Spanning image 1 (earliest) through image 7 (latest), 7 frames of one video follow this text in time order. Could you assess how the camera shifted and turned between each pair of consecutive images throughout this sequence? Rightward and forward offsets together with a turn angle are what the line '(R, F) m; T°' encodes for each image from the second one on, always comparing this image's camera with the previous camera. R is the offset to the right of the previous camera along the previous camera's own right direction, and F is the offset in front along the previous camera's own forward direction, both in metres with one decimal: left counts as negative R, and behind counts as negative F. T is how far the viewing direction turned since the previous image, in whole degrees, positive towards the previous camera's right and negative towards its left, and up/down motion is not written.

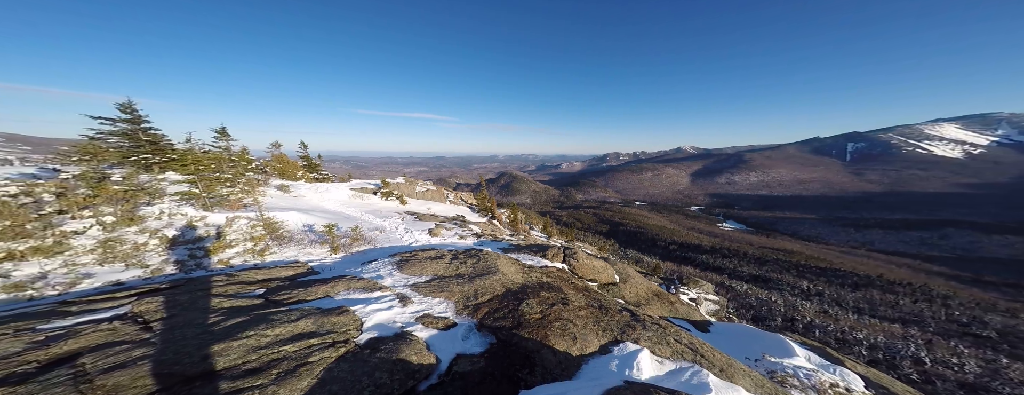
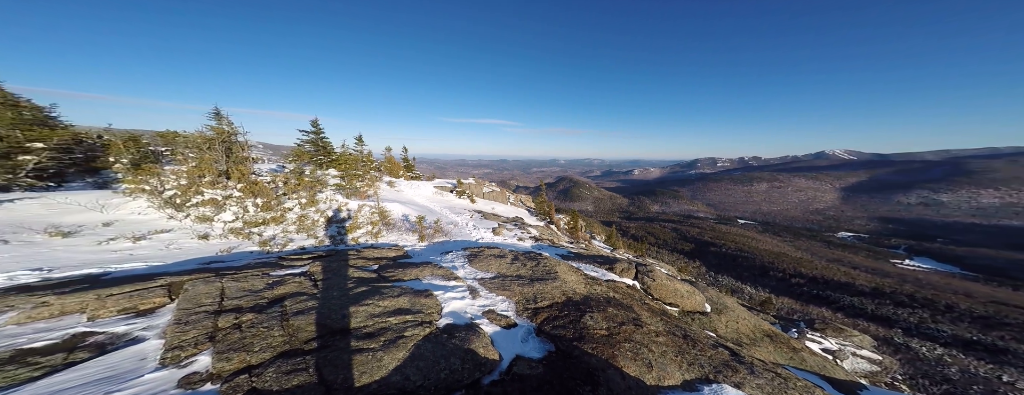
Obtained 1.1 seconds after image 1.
(+1.2, +0.1) m; -21°
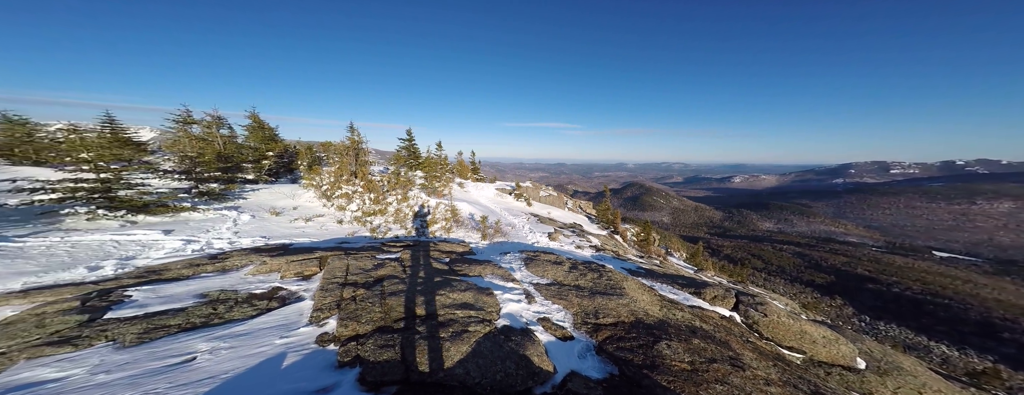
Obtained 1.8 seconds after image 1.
(+0.9, +0.4) m; -18°
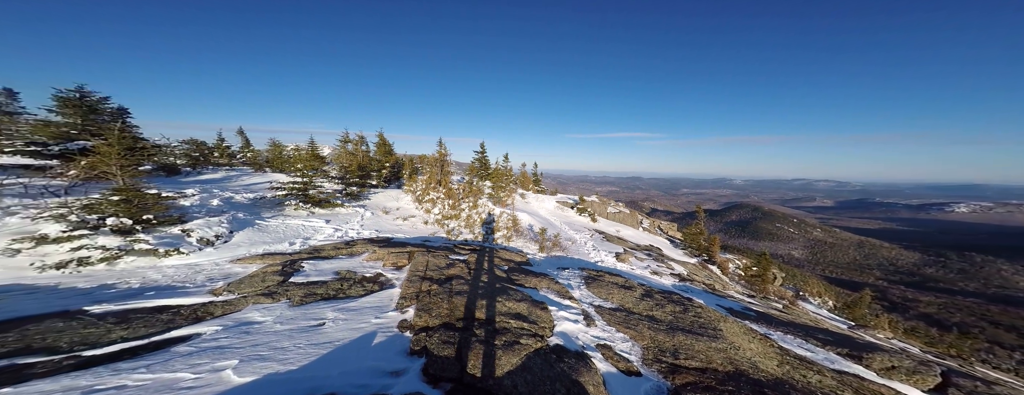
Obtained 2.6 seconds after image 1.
(+0.4, +0.6) m; -15°
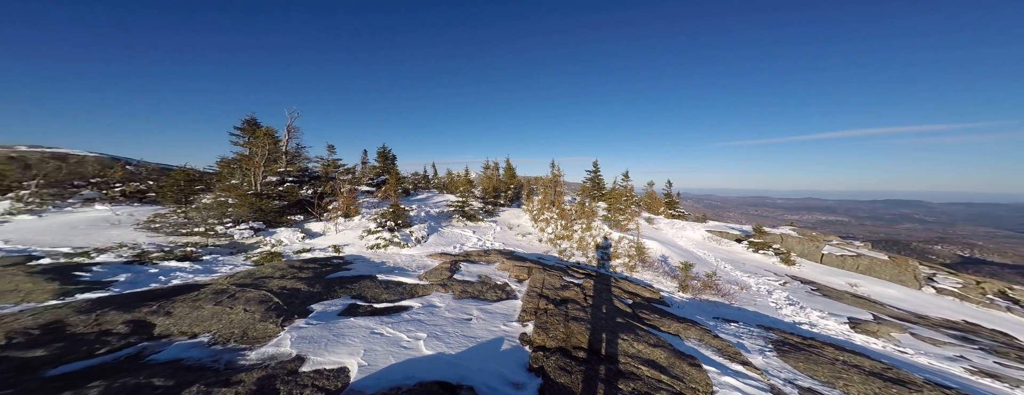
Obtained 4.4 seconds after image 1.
(-0.5, +0.5) m; -19°
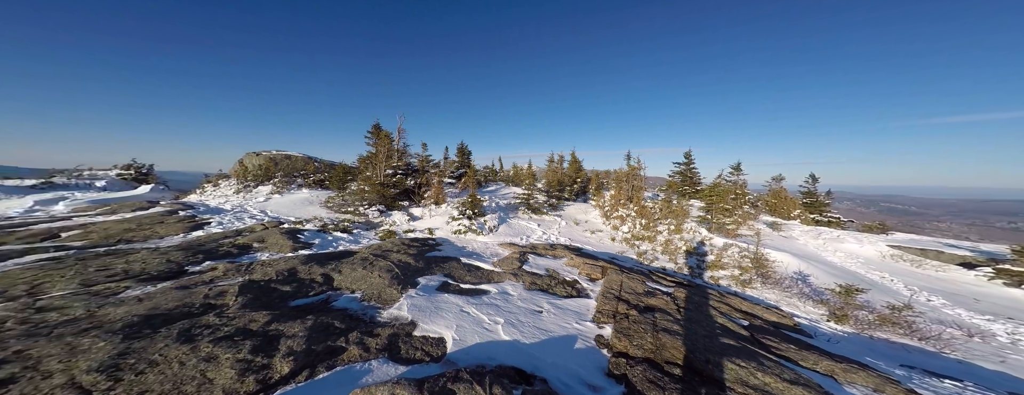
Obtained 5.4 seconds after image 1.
(-0.5, +0.5) m; -12°
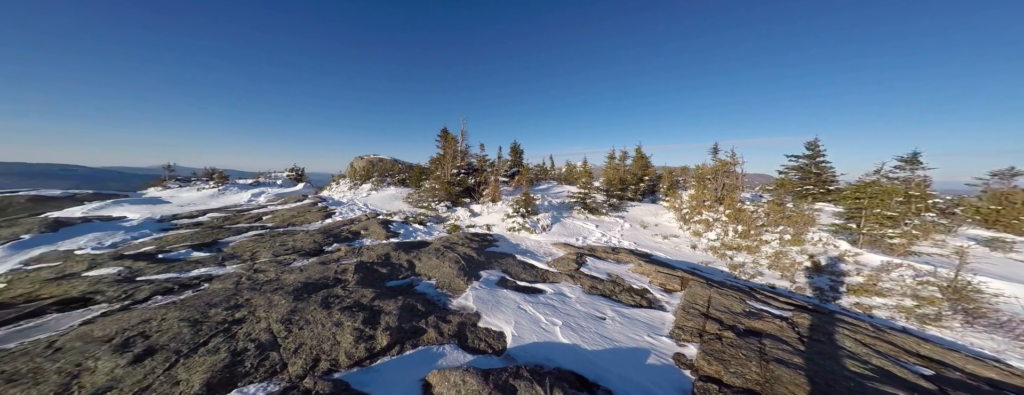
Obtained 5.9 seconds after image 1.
(-0.6, +0.7) m; -11°
